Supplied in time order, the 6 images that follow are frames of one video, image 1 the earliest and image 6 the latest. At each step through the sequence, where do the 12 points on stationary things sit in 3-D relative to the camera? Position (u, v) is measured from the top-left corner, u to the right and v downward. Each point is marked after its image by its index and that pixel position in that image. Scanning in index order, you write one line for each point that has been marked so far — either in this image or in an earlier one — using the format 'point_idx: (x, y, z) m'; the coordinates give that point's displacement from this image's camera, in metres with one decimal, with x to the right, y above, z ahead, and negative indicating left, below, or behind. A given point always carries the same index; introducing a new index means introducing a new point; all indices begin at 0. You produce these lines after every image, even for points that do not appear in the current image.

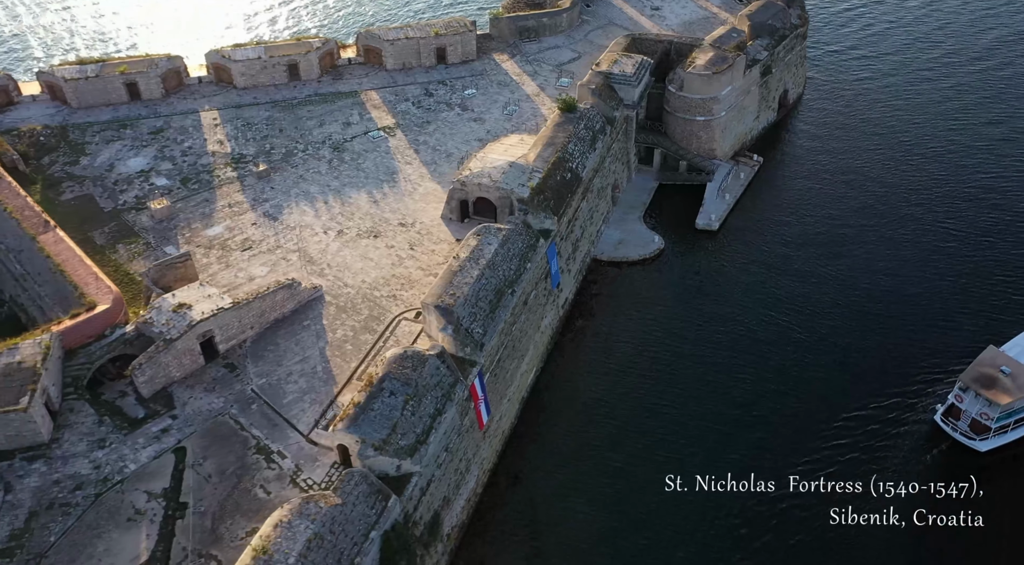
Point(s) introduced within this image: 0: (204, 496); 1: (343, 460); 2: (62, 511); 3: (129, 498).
0: (-7.7, -5.3, +19.3) m
1: (-4.3, -4.7, +20.0) m
2: (-10.8, -5.5, +18.5) m
3: (-9.4, -5.3, +19.1) m
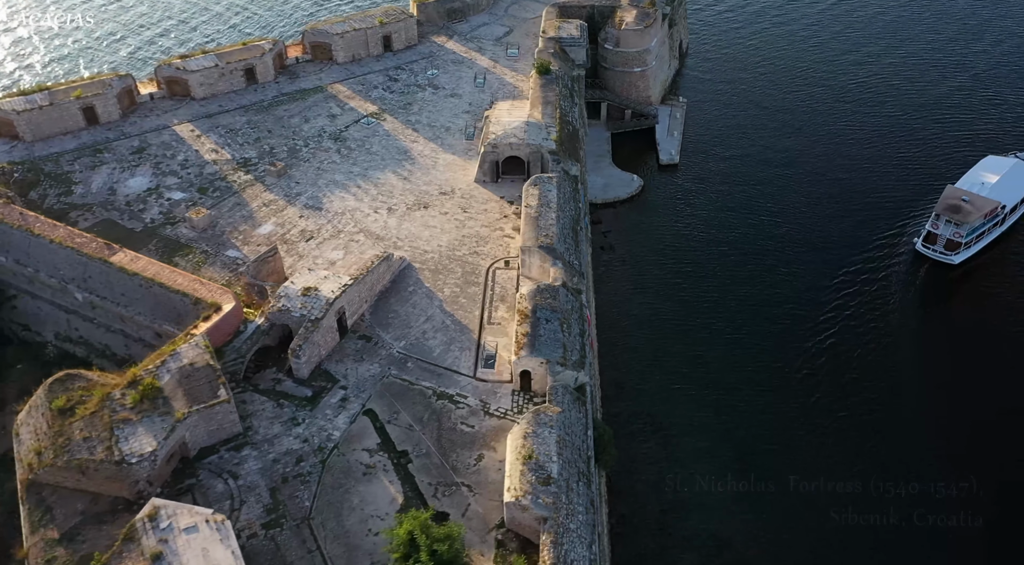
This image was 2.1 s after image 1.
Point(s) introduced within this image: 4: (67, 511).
0: (-2.6, -4.3, +20.9) m
1: (+0.4, -3.0, +22.3) m
2: (-5.3, -5.0, +19.5) m
3: (-4.2, -4.6, +20.3) m
4: (-10.5, -5.4, +18.4) m
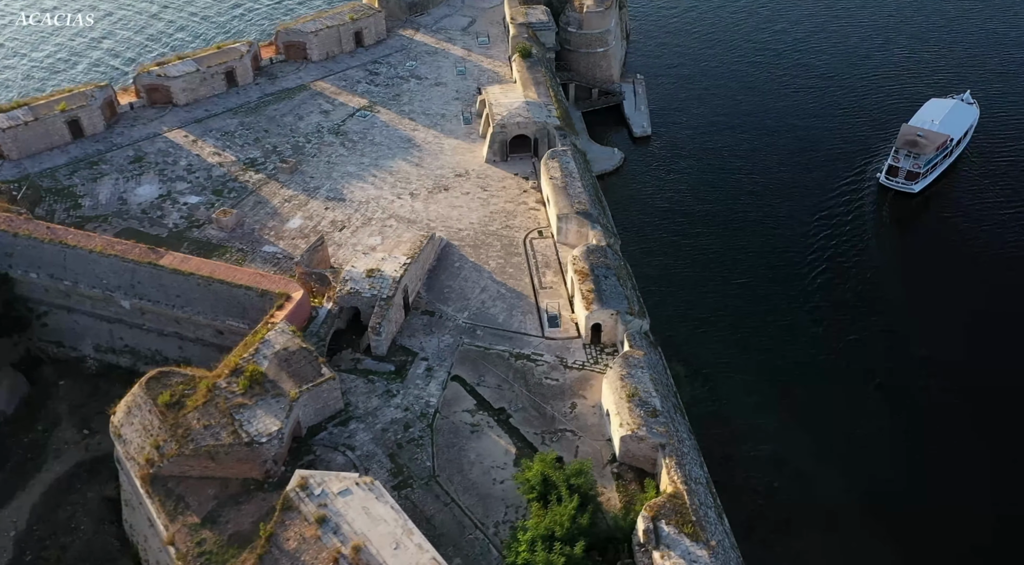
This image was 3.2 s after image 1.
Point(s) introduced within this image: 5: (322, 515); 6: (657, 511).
0: (-0.1, -3.3, +22.1) m
1: (+2.6, -1.8, +23.8) m
2: (-2.6, -4.3, +20.4) m
3: (-1.6, -3.8, +21.4) m
4: (-7.5, -5.2, +18.8) m
5: (-4.1, -5.1, +16.9) m
6: (+3.3, -5.2, +17.4) m
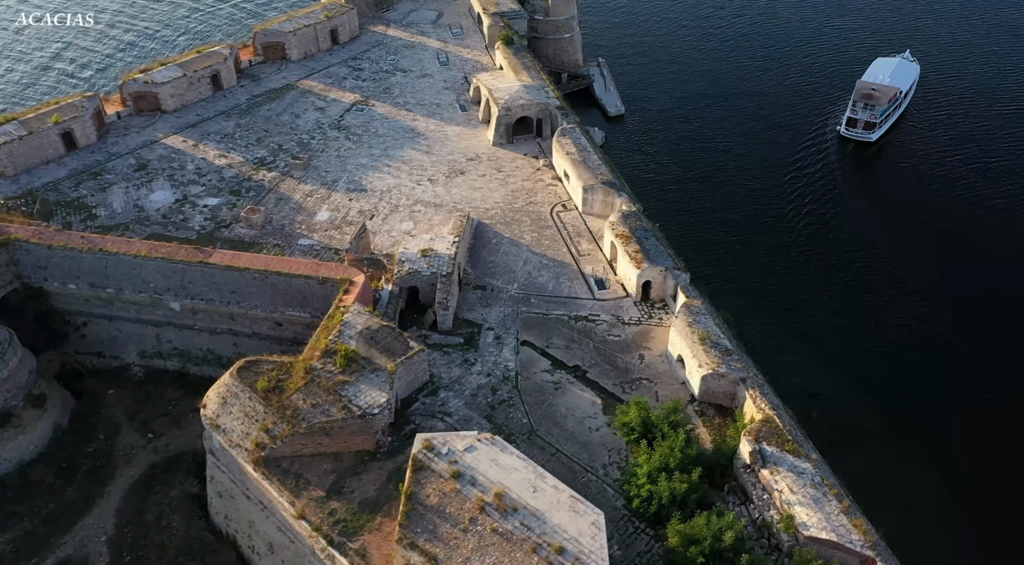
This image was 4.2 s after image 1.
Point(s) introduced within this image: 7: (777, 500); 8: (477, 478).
0: (+2.0, -2.2, +23.4) m
1: (+4.4, -0.5, +25.4) m
2: (-0.1, -3.5, +21.5) m
3: (+0.7, -2.8, +22.5) m
4: (-4.8, -4.8, +19.3) m
5: (-1.3, -4.3, +17.8) m
6: (+6.1, -3.8, +19.1) m
7: (+6.1, -5.0, +17.9) m
8: (-0.8, -4.5, +17.7) m
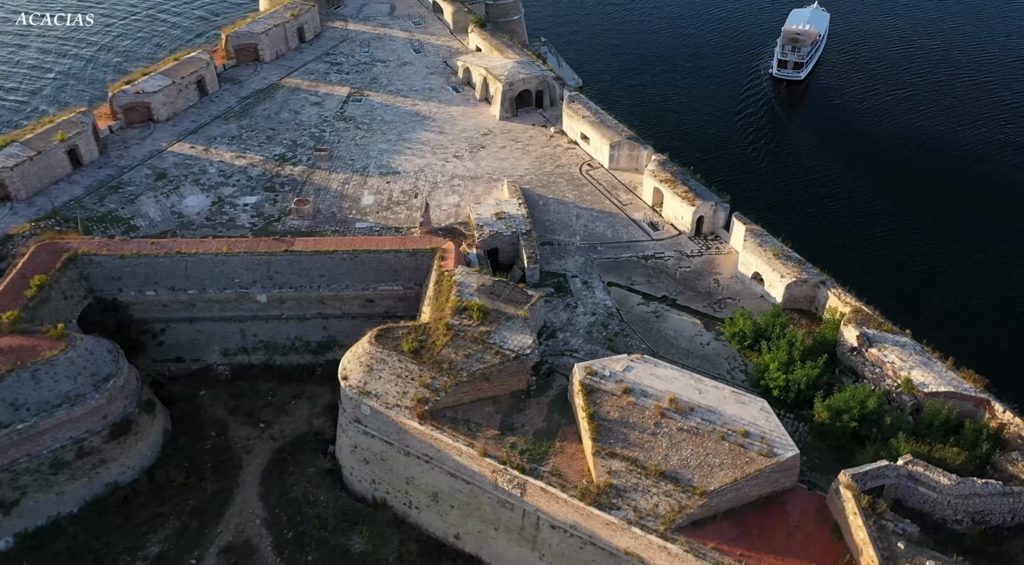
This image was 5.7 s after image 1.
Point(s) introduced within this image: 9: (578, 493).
0: (+5.1, -0.2, +25.8) m
1: (+6.8, +1.8, +28.1) m
2: (+3.4, -1.7, +23.6) m
3: (+4.0, -0.9, +24.7) m
4: (-0.7, -3.6, +20.8) m
5: (+2.9, -2.7, +19.8) m
6: (+9.9, -1.1, +22.2) m
7: (+10.3, -2.4, +21.0) m
8: (+3.4, -2.7, +19.7) m
9: (+1.6, -5.0, +18.5) m
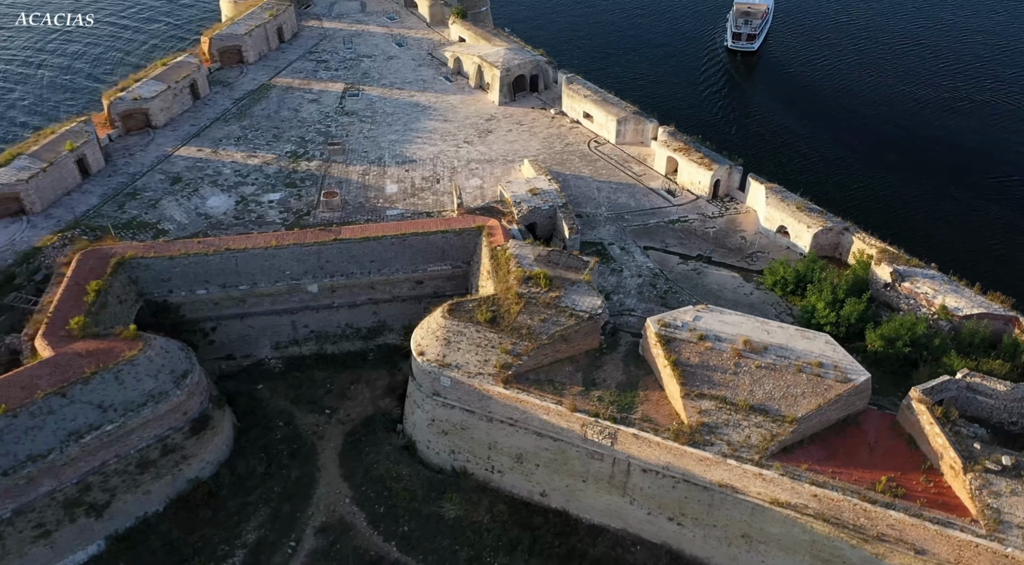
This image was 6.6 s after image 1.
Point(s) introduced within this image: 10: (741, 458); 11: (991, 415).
0: (+6.6, +1.2, +27.4) m
1: (+8.0, +3.4, +29.8) m
2: (+5.2, -0.4, +25.0) m
3: (+5.6, +0.4, +26.2) m
4: (+1.5, -2.6, +21.9) m
5: (+5.2, -1.4, +21.3) m
6: (+11.7, +0.7, +24.2) m
7: (+12.3, -0.5, +23.1) m
8: (+5.7, -1.4, +21.2) m
9: (+4.1, -3.9, +19.8) m
10: (+5.7, -4.3, +19.1) m
11: (+12.3, -3.4, +19.9) m
